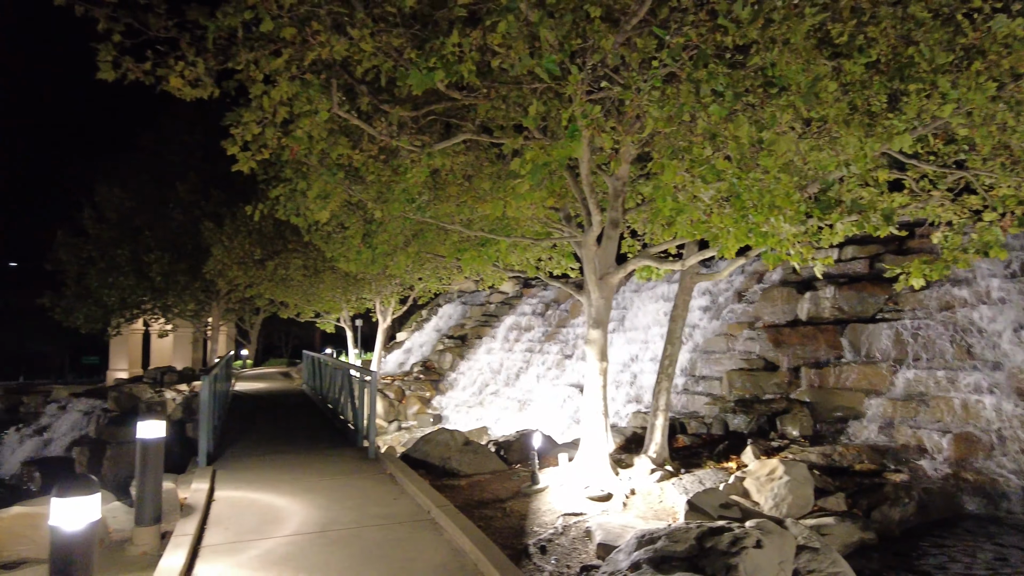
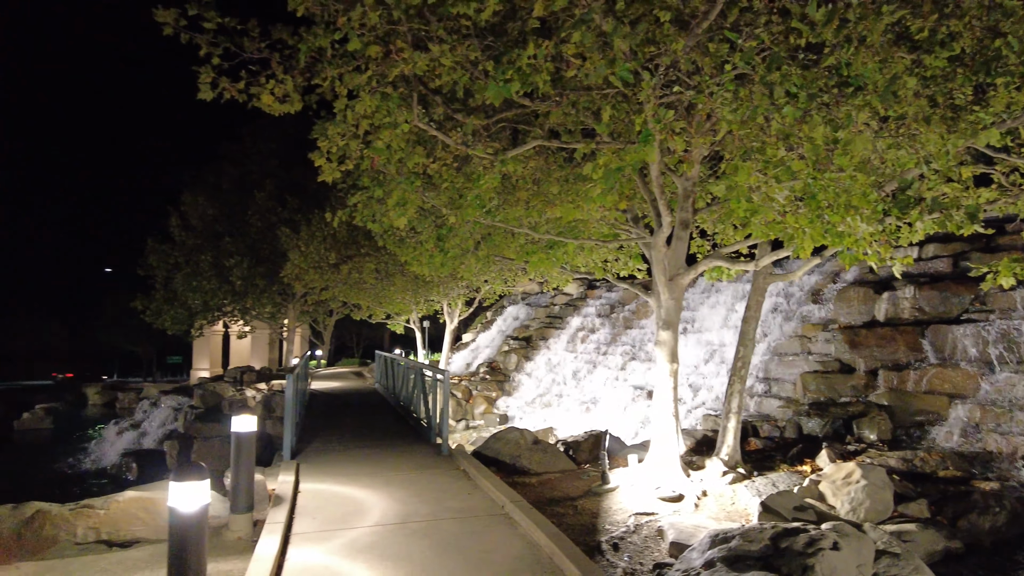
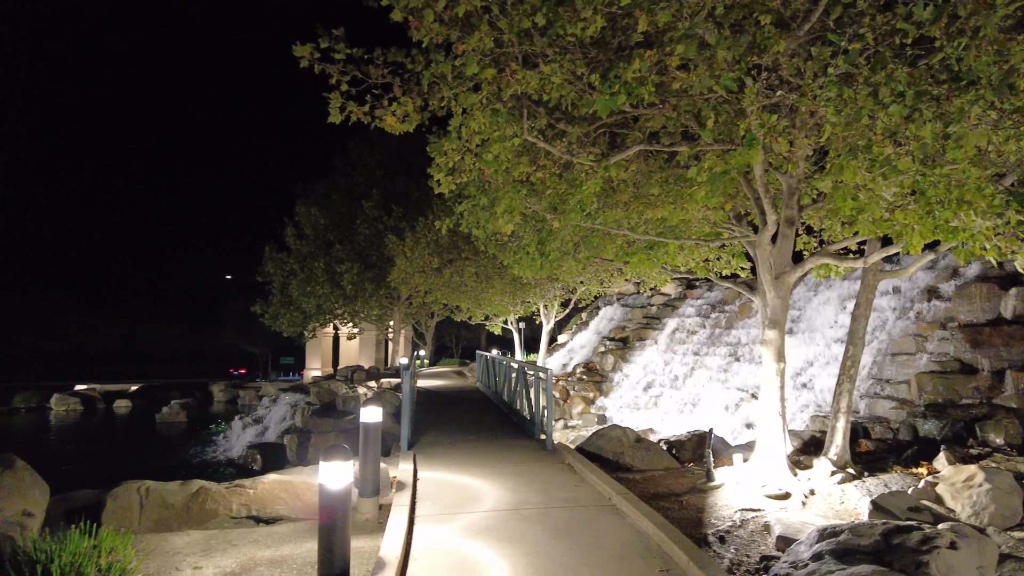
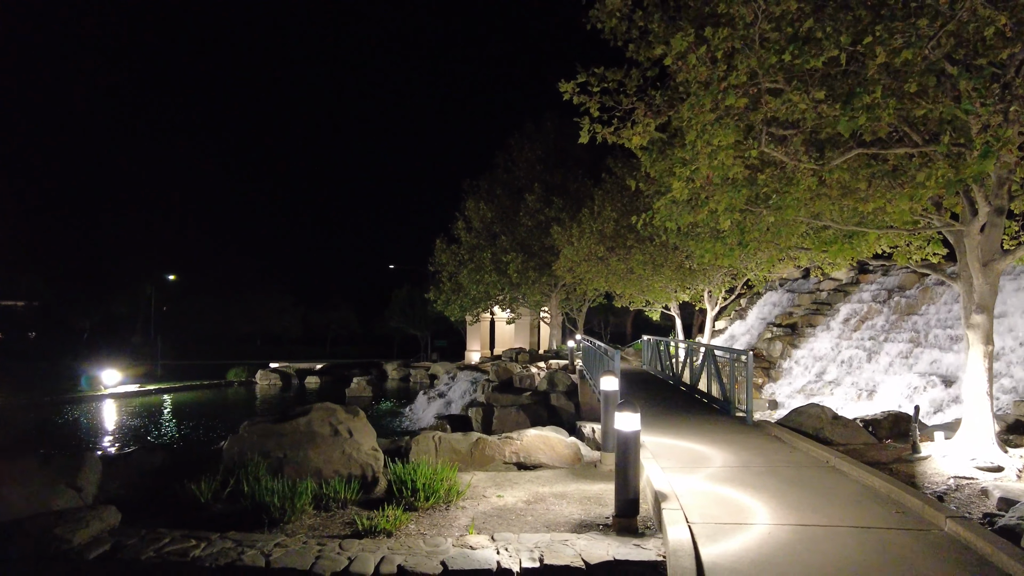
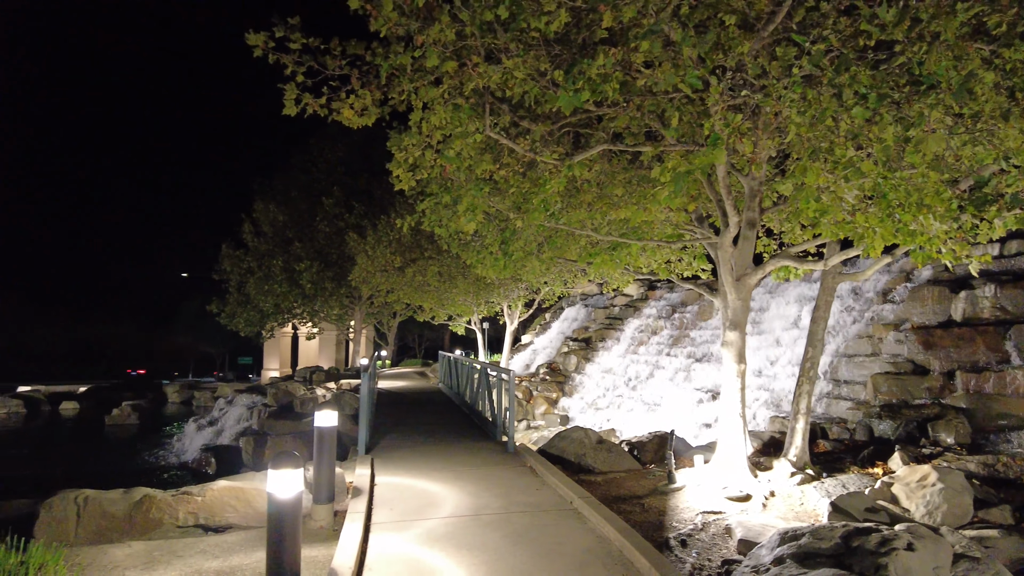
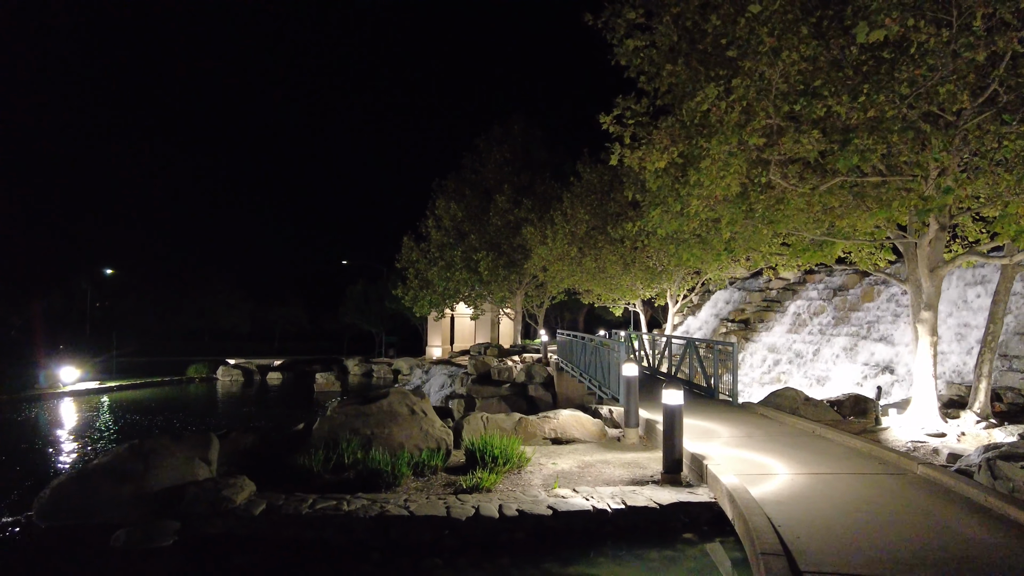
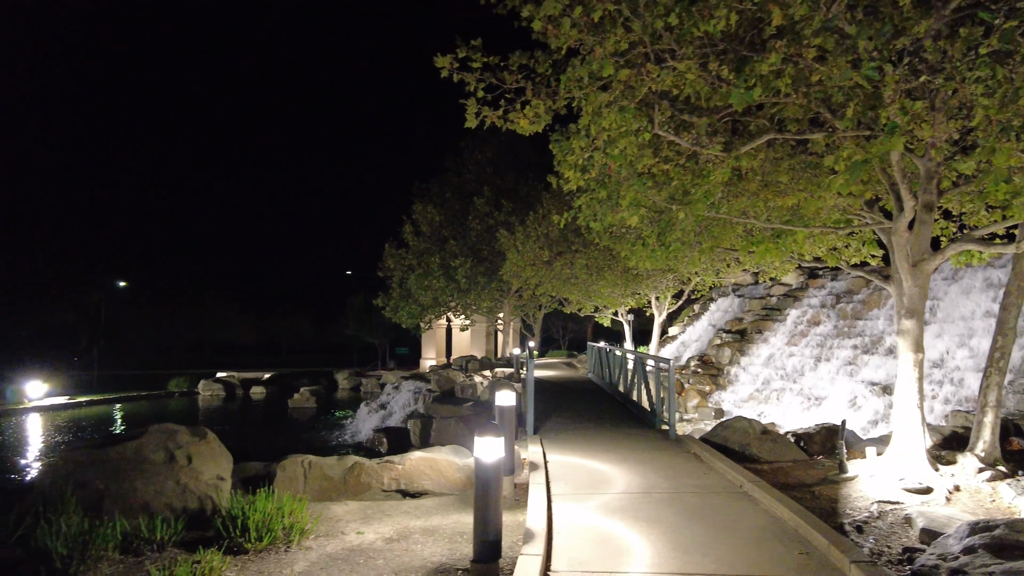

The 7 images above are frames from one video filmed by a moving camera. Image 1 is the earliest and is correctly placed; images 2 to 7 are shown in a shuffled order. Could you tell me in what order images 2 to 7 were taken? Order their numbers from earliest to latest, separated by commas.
2, 5, 3, 7, 4, 6
